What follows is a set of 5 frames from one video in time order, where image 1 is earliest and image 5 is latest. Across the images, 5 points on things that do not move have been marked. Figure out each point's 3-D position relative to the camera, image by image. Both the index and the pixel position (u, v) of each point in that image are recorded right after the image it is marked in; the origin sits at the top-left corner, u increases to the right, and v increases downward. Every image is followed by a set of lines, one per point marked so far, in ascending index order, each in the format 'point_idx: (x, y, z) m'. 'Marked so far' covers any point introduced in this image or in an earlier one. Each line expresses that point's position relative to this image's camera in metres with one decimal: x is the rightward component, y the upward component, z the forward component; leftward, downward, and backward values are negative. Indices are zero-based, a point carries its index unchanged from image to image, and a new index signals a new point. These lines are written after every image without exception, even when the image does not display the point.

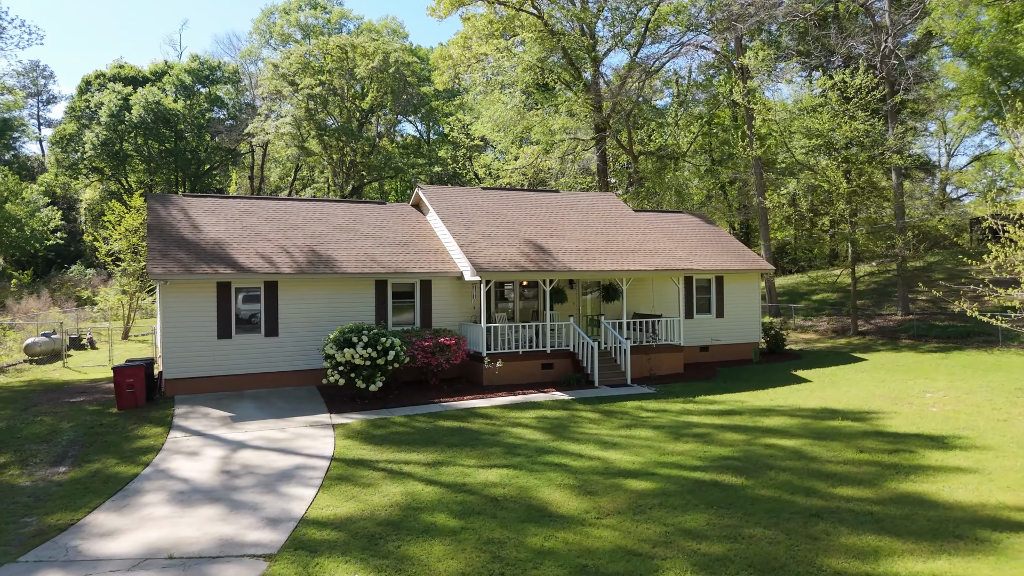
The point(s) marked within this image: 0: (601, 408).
0: (+1.9, -2.6, +14.3) m
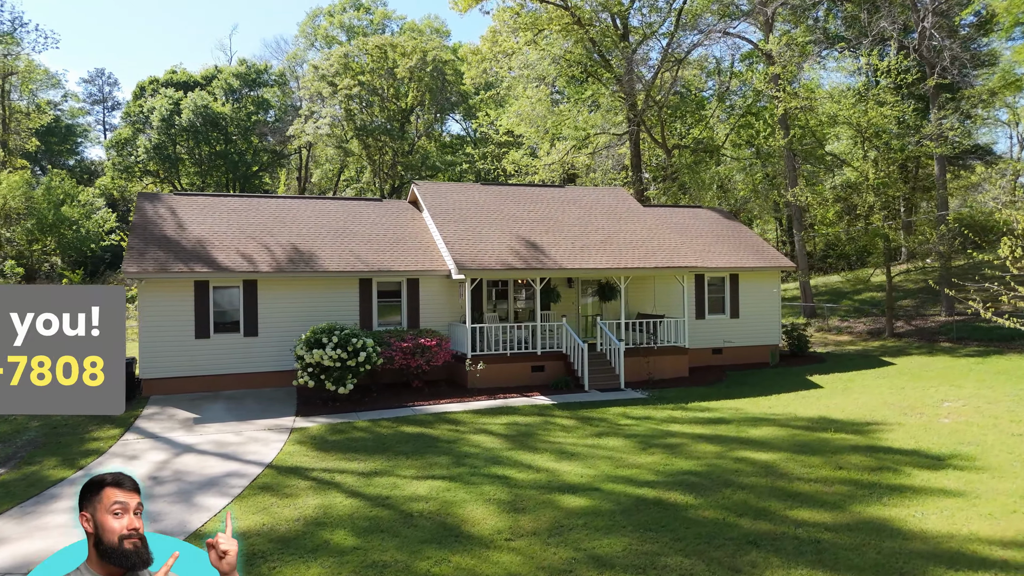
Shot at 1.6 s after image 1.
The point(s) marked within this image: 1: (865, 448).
0: (+1.4, -2.6, +13.6) m
1: (+5.6, -2.5, +10.5) m
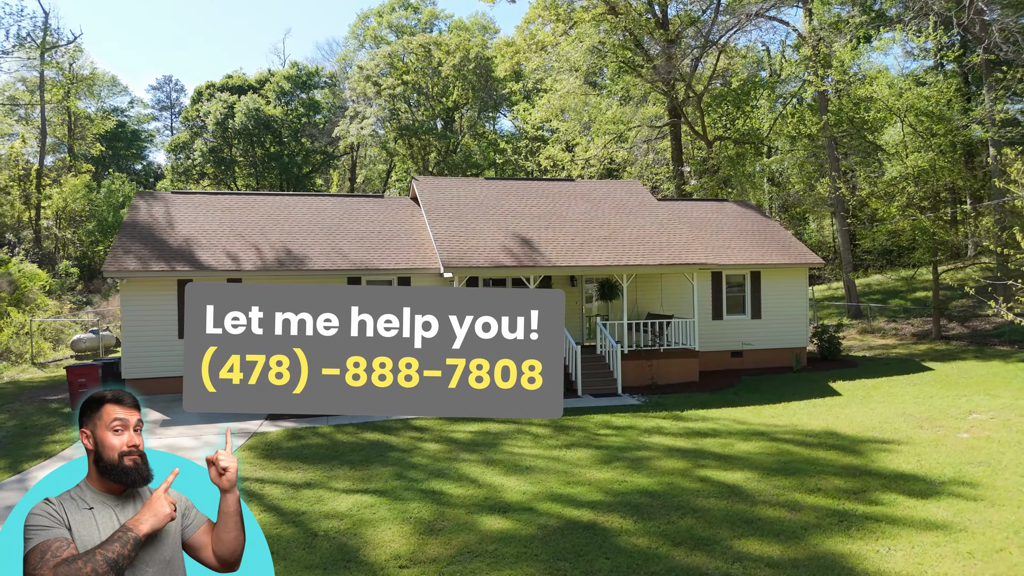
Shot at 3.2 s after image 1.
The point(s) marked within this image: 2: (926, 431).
0: (+0.9, -2.6, +12.8) m
1: (+4.8, -2.5, +9.3) m
2: (+7.4, -2.6, +12.0) m
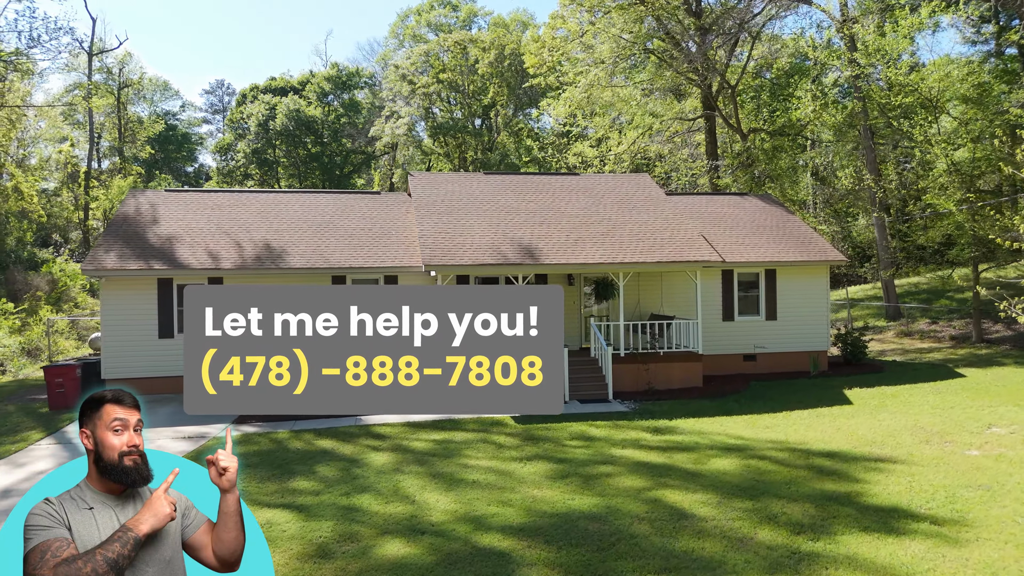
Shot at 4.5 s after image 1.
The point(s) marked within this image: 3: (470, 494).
0: (+0.3, -2.6, +12.1) m
1: (+4.0, -2.6, +8.3) m
2: (+6.8, -2.6, +10.8) m
3: (-0.5, -2.6, +8.5) m
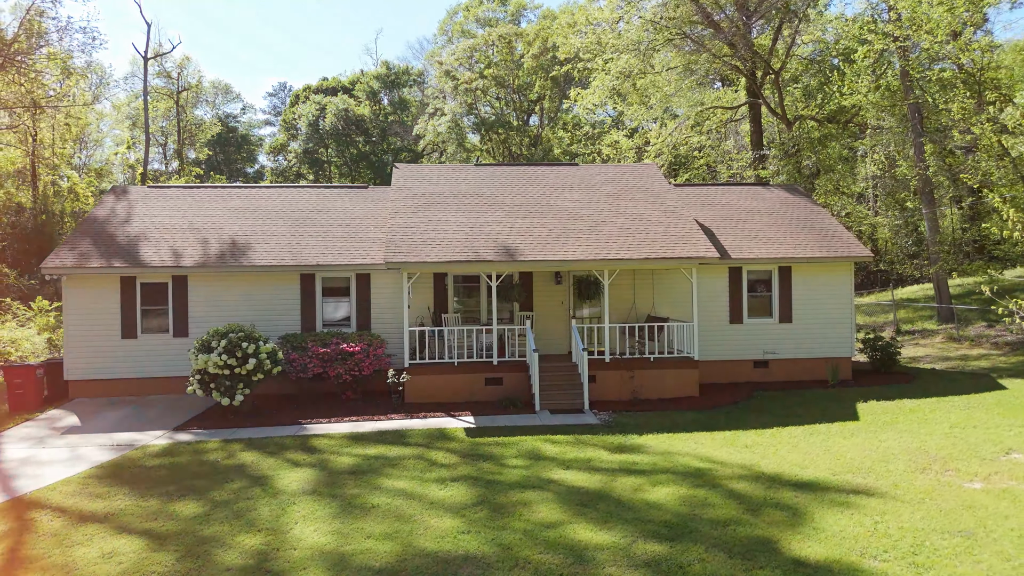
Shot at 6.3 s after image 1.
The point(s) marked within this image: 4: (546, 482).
0: (-0.6, -2.6, +11.1) m
1: (+2.8, -2.6, +7.1) m
2: (+5.7, -2.6, +9.2) m
3: (-1.7, -2.7, +7.6) m
4: (+0.5, -2.7, +9.3) m
